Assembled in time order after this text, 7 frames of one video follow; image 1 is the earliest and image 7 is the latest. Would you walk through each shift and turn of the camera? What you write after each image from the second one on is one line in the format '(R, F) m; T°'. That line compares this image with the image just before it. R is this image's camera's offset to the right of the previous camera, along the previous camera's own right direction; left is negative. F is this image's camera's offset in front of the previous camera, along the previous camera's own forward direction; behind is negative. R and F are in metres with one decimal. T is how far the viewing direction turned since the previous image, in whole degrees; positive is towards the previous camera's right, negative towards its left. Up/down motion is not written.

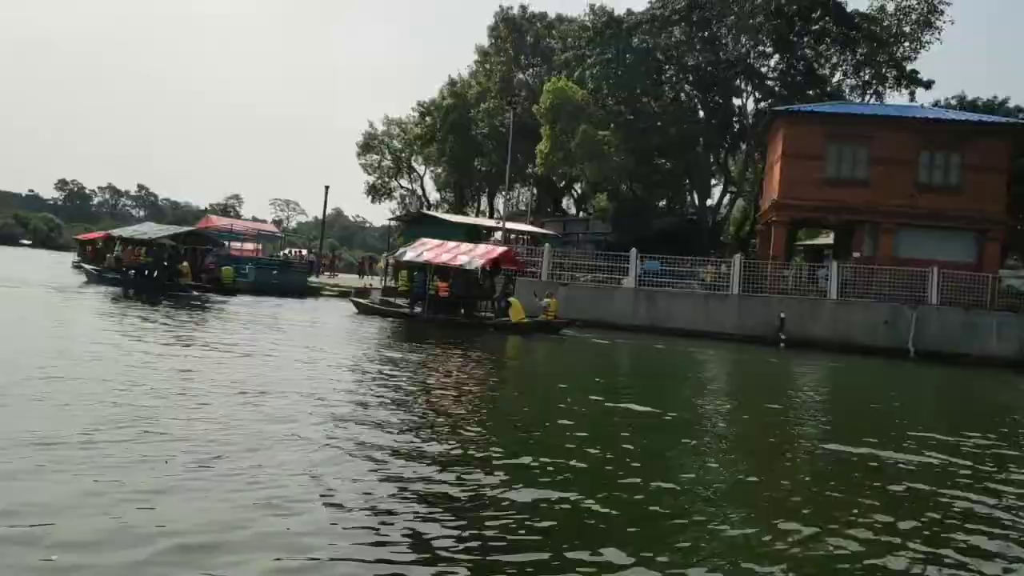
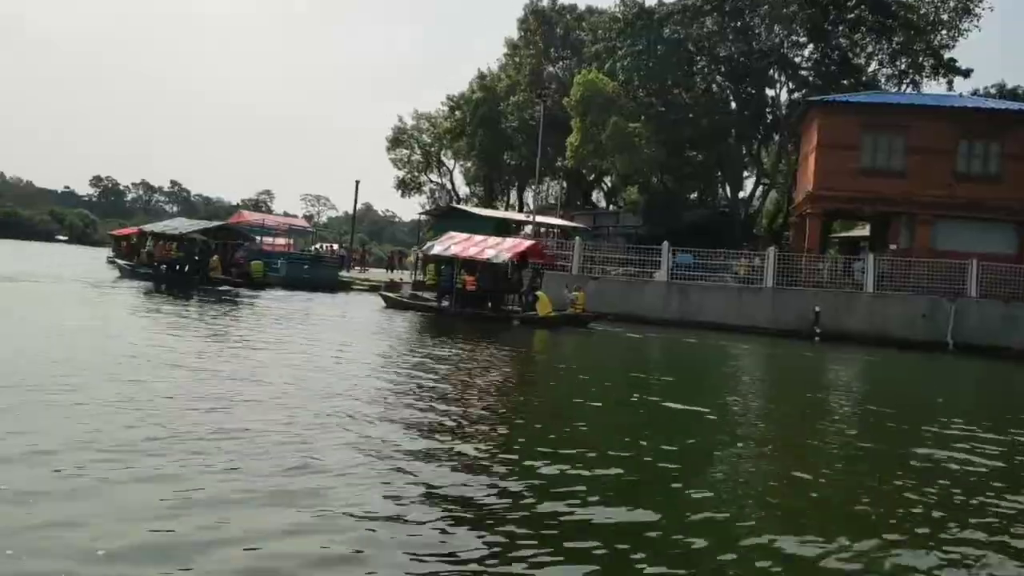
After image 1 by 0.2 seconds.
(0.0, +0.1) m; -2°
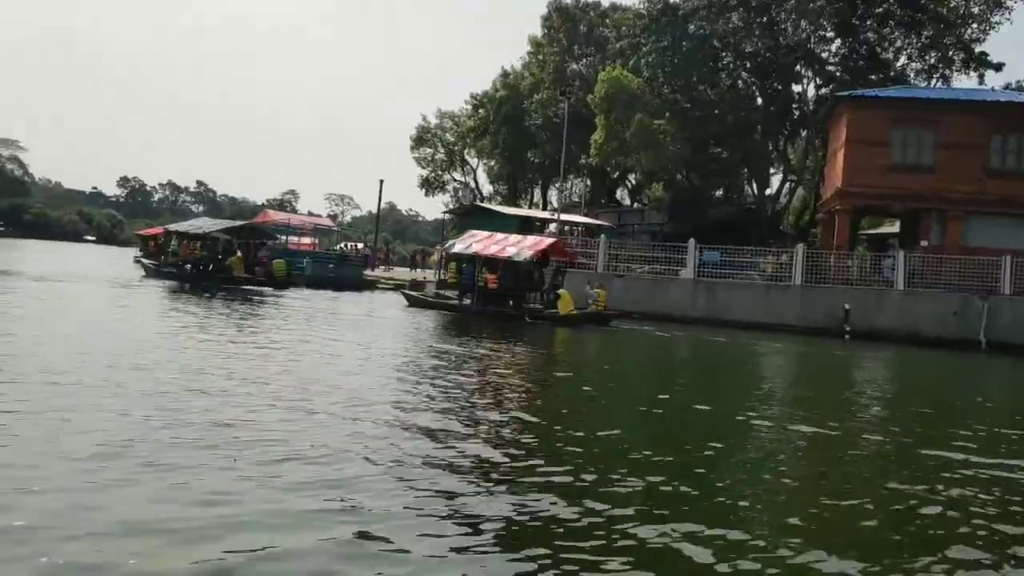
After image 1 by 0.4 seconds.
(0.0, +0.1) m; -1°
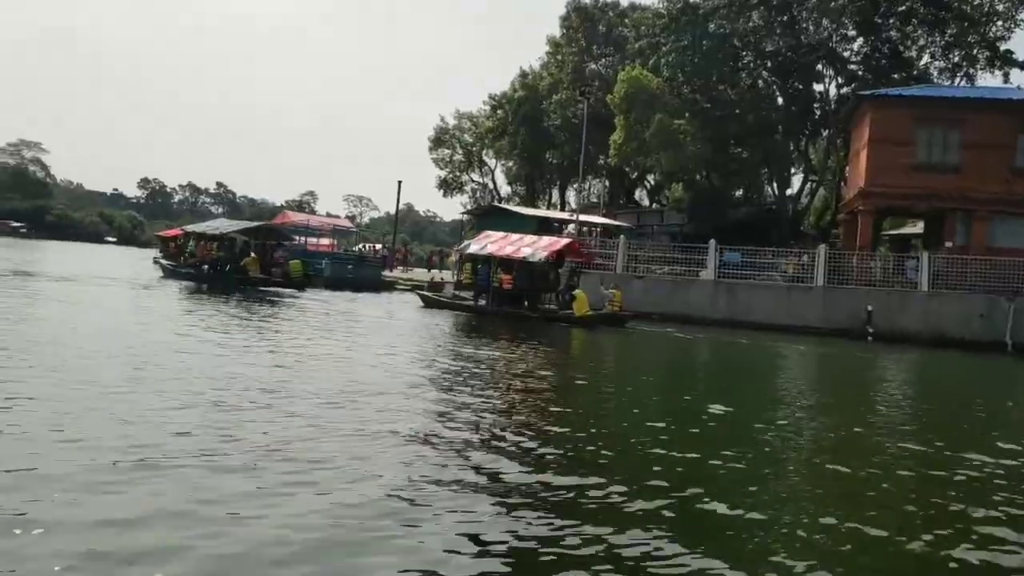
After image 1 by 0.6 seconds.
(0.0, +0.1) m; -1°
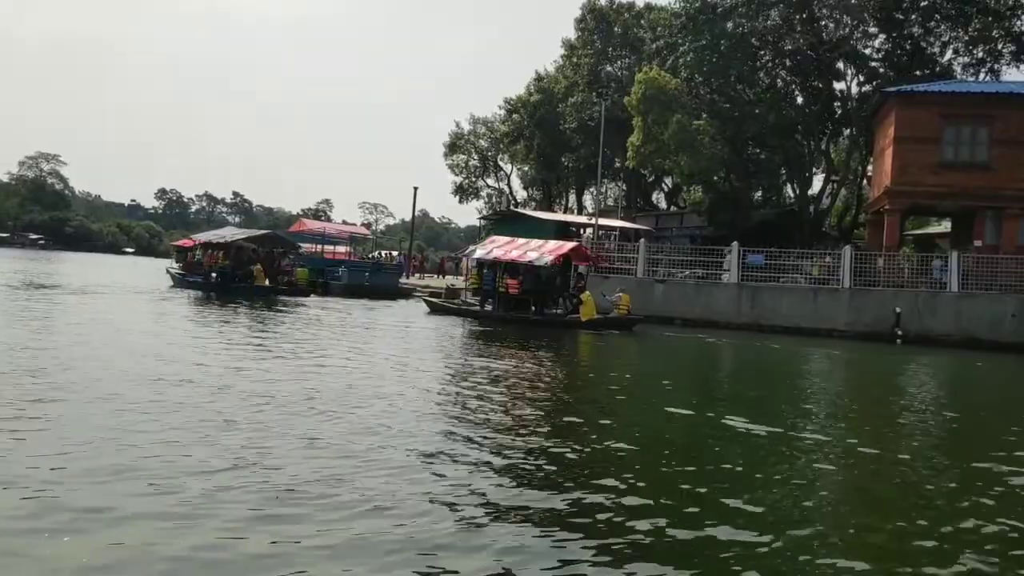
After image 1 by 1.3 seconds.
(-0.1, +0.3) m; -1°
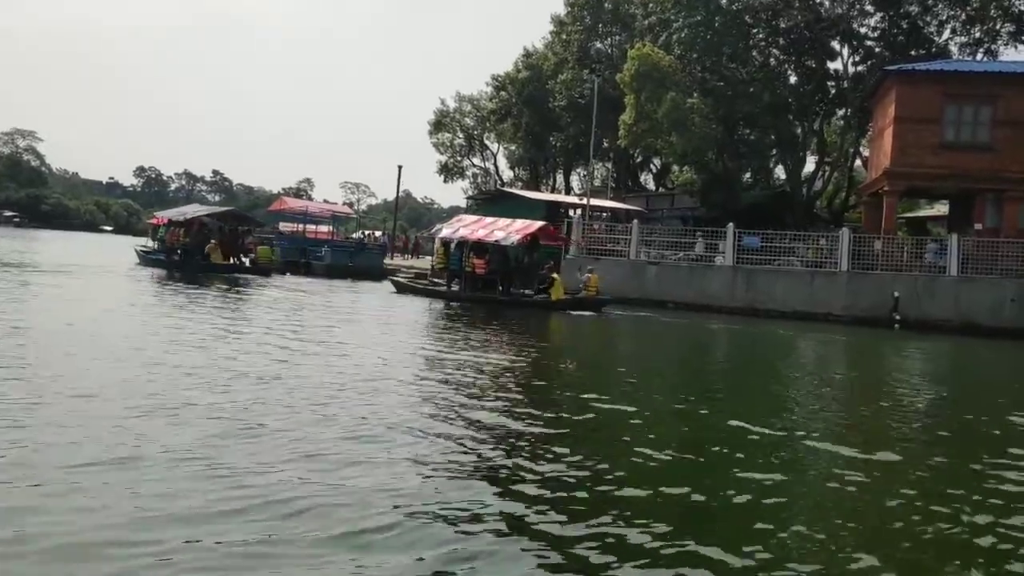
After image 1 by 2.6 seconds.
(-0.1, +0.6) m; +1°
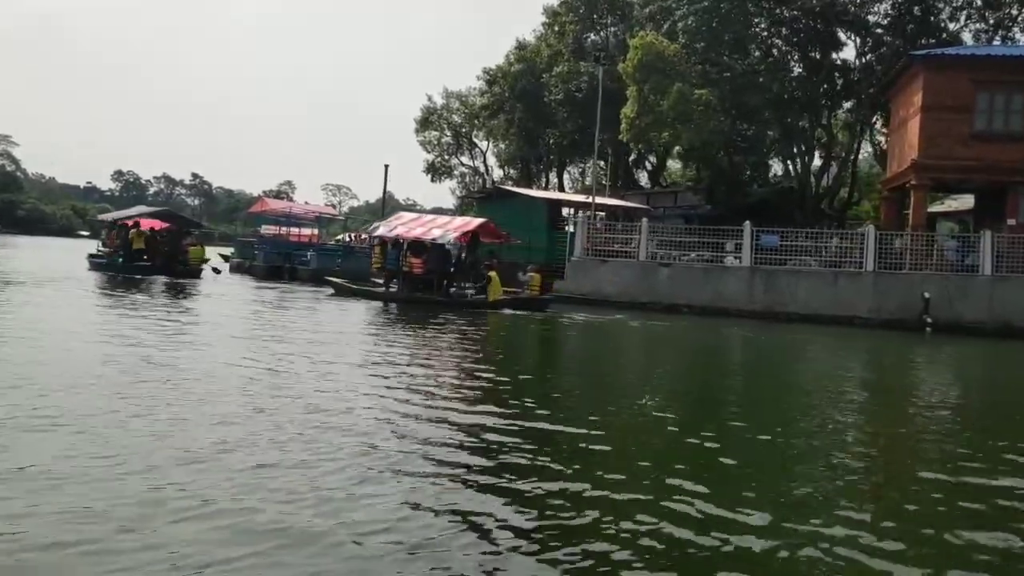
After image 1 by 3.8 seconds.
(-0.4, +1.3) m; +1°
